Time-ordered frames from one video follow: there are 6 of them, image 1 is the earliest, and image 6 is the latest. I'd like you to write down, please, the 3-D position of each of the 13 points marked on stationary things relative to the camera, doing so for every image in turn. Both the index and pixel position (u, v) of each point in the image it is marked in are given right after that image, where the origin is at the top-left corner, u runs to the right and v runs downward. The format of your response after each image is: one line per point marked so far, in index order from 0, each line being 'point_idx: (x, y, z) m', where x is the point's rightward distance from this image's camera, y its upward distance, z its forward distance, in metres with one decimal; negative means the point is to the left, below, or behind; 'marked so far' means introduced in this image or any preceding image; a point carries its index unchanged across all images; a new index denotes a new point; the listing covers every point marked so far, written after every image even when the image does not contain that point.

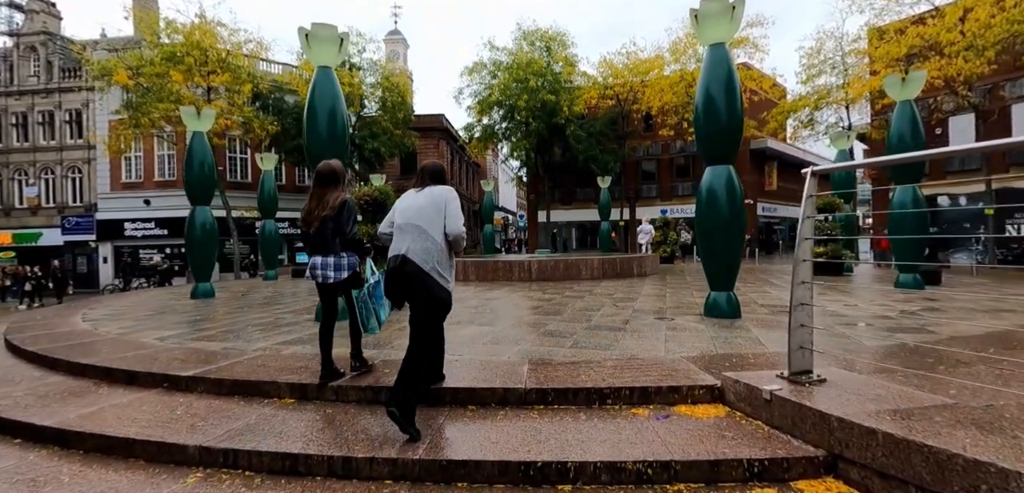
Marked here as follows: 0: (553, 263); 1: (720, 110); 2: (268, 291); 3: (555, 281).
0: (+0.8, -0.4, +11.6) m
1: (+2.6, +1.7, +6.4) m
2: (-5.7, -1.1, +11.7) m
3: (+0.9, -0.8, +11.4) m
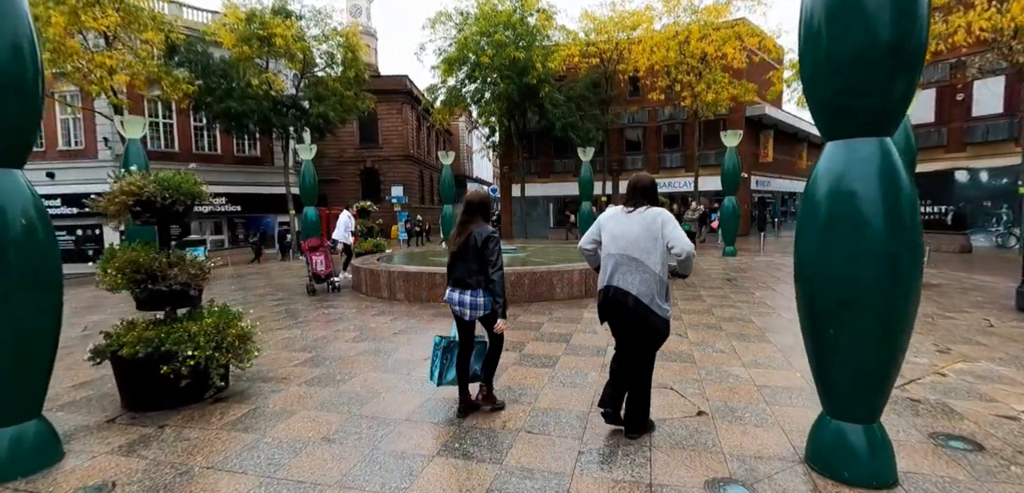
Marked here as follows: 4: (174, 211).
0: (-0.1, -0.5, +8.0) m
1: (+1.9, +1.3, +2.7) m
2: (-6.6, -1.2, +7.8) m
3: (0.0, -0.9, +7.8) m
4: (-2.9, +0.3, +4.2) m
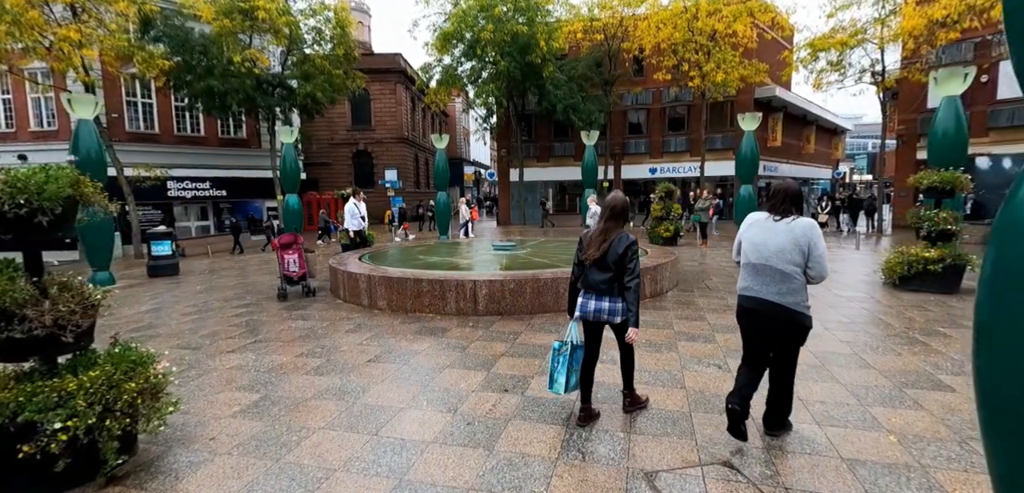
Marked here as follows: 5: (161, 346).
0: (-0.1, -0.5, +6.8) m
1: (+2.0, +1.0, +1.4) m
2: (-6.7, -1.3, +6.6) m
3: (0.0, -1.0, +6.6) m
4: (-2.8, +0.1, +3.0) m
5: (-4.3, -1.2, +6.1) m
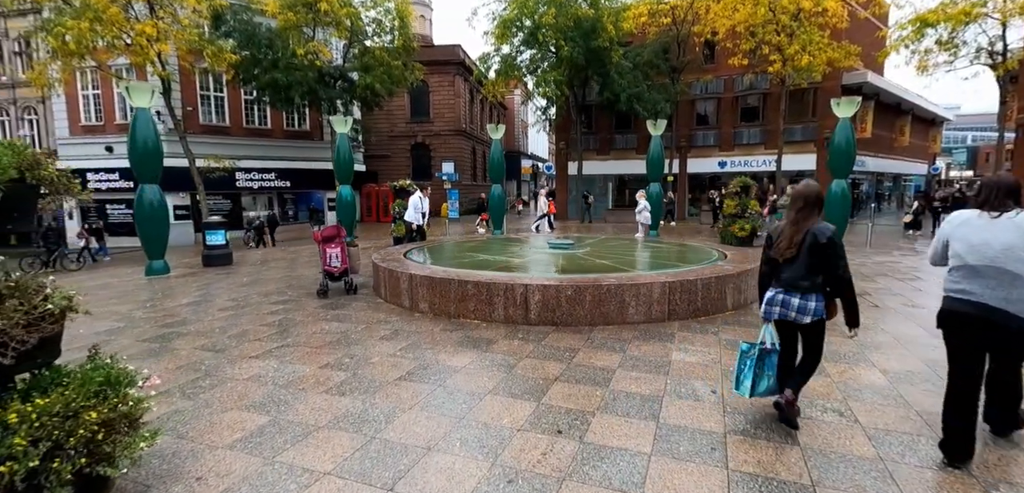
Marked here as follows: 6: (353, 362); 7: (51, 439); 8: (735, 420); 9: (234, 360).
0: (+0.5, -0.5, +5.8) m
1: (+2.0, +0.9, +0.3) m
2: (-6.0, -1.1, +6.4) m
3: (+0.7, -1.0, +5.6) m
4: (-2.6, +0.2, +2.4) m
5: (-3.7, -1.1, +5.7) m
6: (-1.6, -1.1, +5.0) m
7: (-2.3, -1.0, +2.5) m
8: (+1.6, -1.2, +3.6) m
9: (-2.8, -1.2, +5.2) m
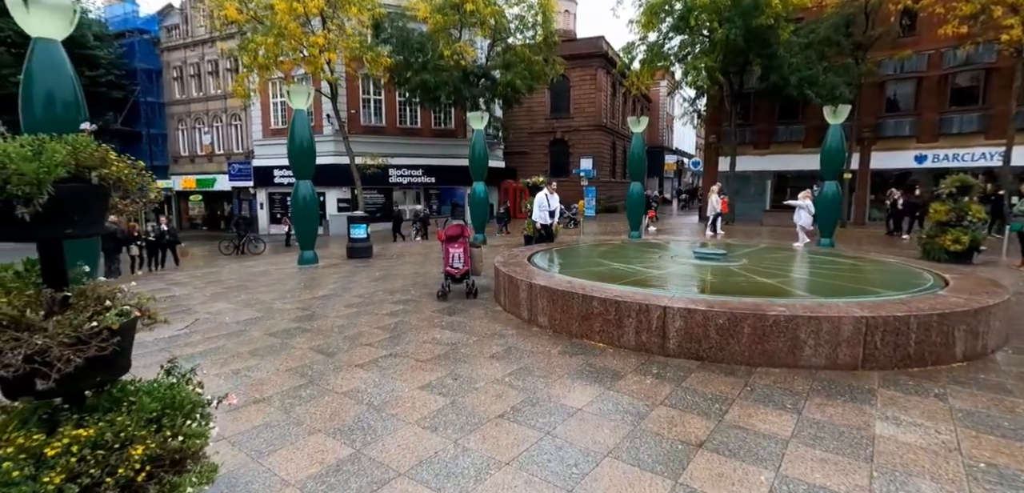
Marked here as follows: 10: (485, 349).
0: (+1.8, -0.7, +4.6) m
1: (+1.8, +0.7, -1.1) m
2: (-4.4, -1.0, +6.9) m
3: (+1.8, -1.1, +4.4) m
4: (-2.1, +0.1, +2.1) m
5: (-2.3, -1.1, +5.6) m
6: (-0.5, -1.2, +4.4) m
7: (-1.8, -1.0, +2.2) m
8: (+2.2, -1.4, +2.2) m
9: (-1.7, -1.2, +4.9) m
10: (-0.3, -1.1, +5.3) m
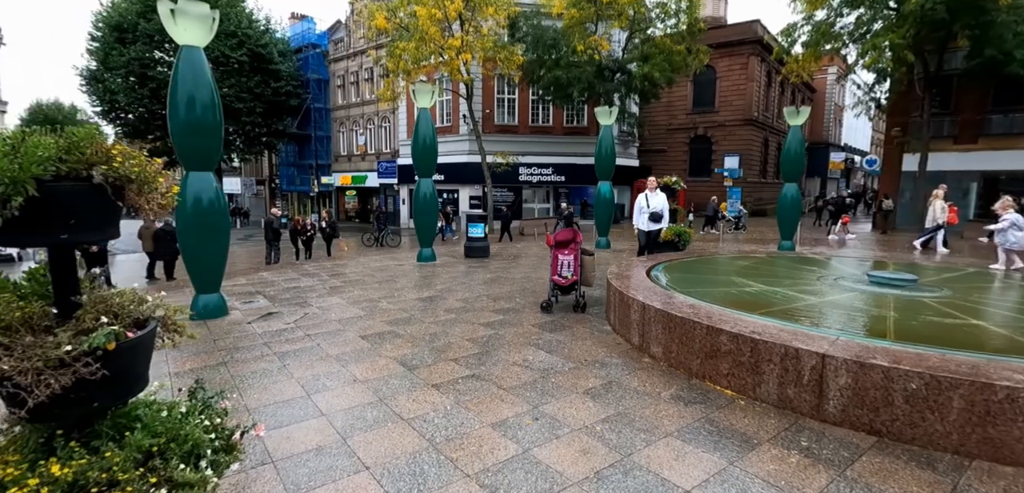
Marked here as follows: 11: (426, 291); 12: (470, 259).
0: (+2.4, -0.9, +3.3) m
1: (+1.0, +0.5, -2.3) m
2: (-2.9, -1.0, +7.1) m
3: (+2.4, -1.3, +3.0) m
4: (-1.9, +0.1, +1.8) m
5: (-1.3, -1.1, +5.3) m
6: (+0.2, -1.3, +3.6) m
7: (-1.7, -1.0, +1.8) m
8: (+2.2, -1.6, +0.8) m
9: (-0.8, -1.2, +4.4) m
10: (+0.6, -1.2, +4.5) m
11: (-1.5, -0.8, +8.5) m
12: (-1.0, -0.3, +12.5) m
